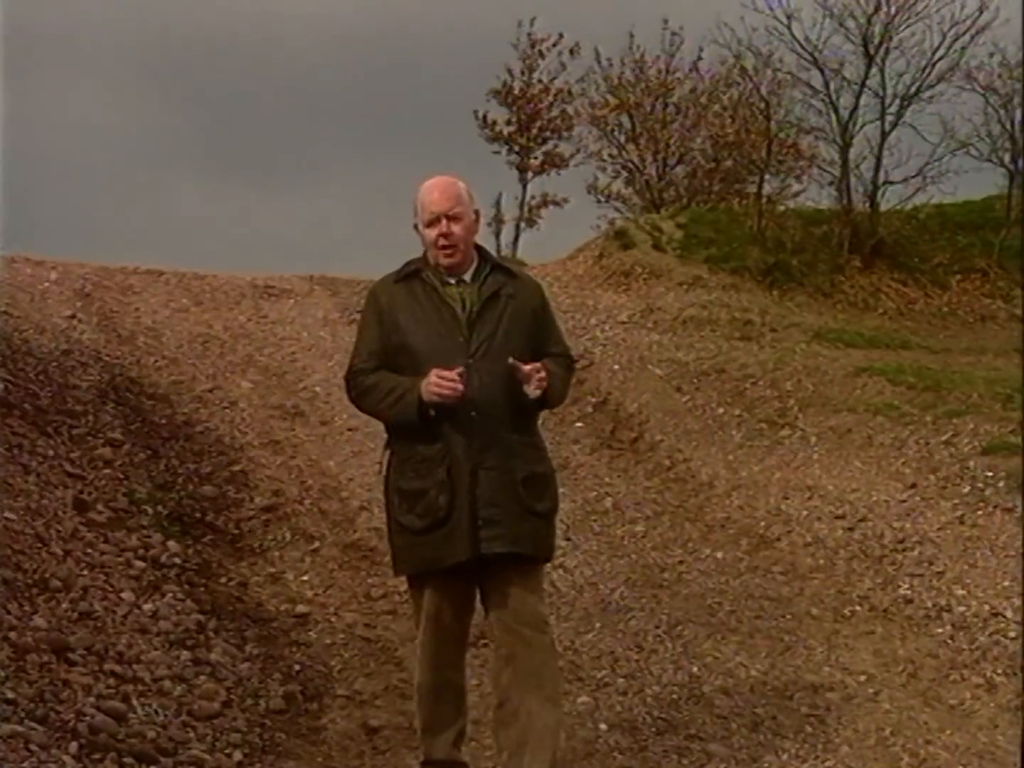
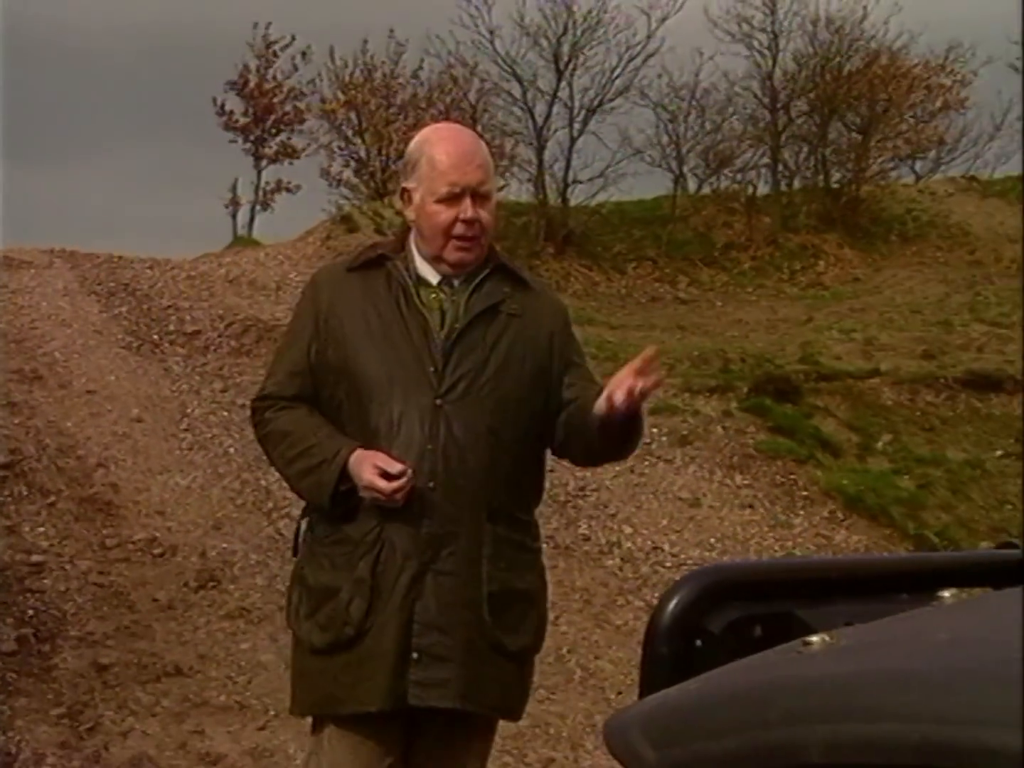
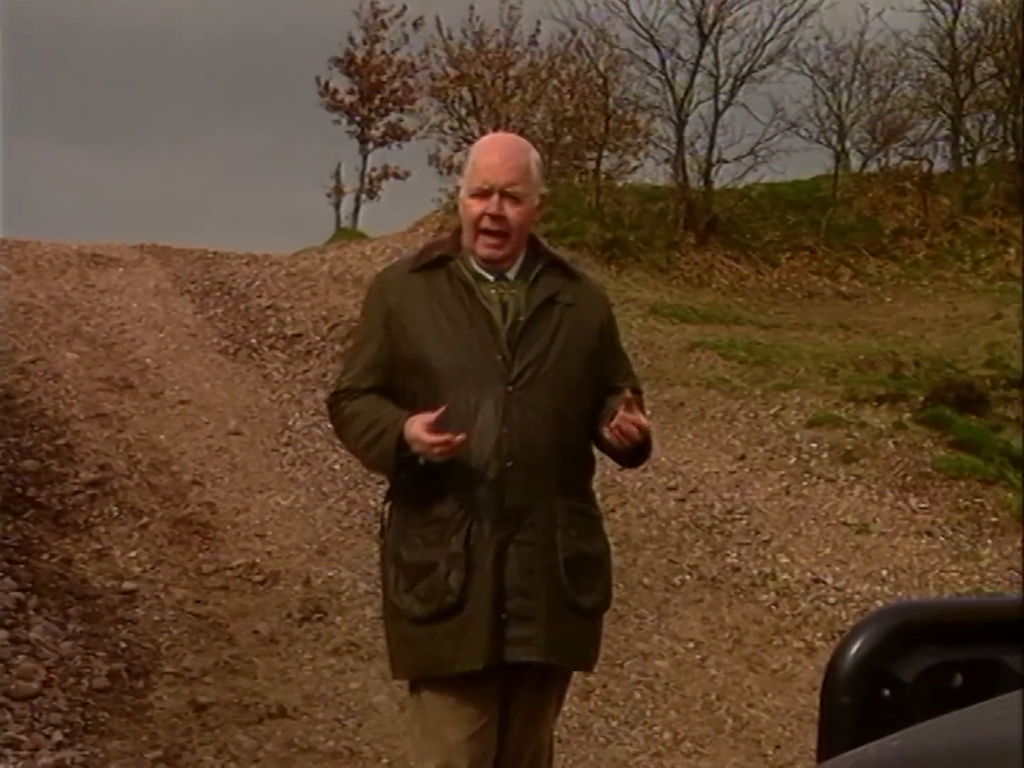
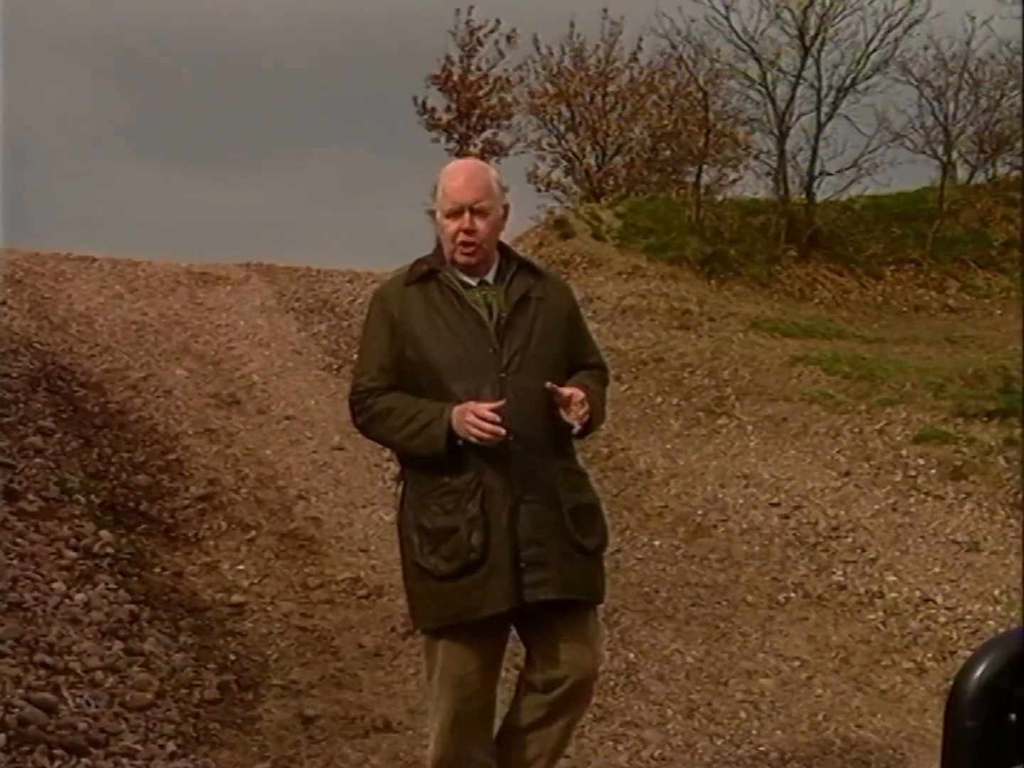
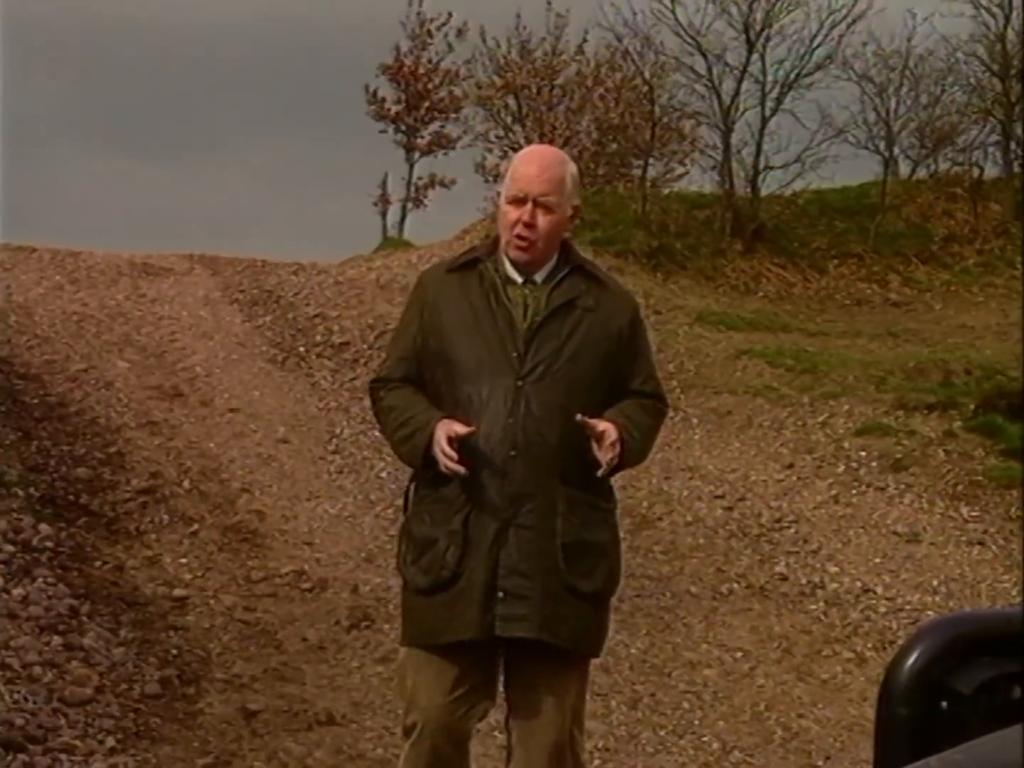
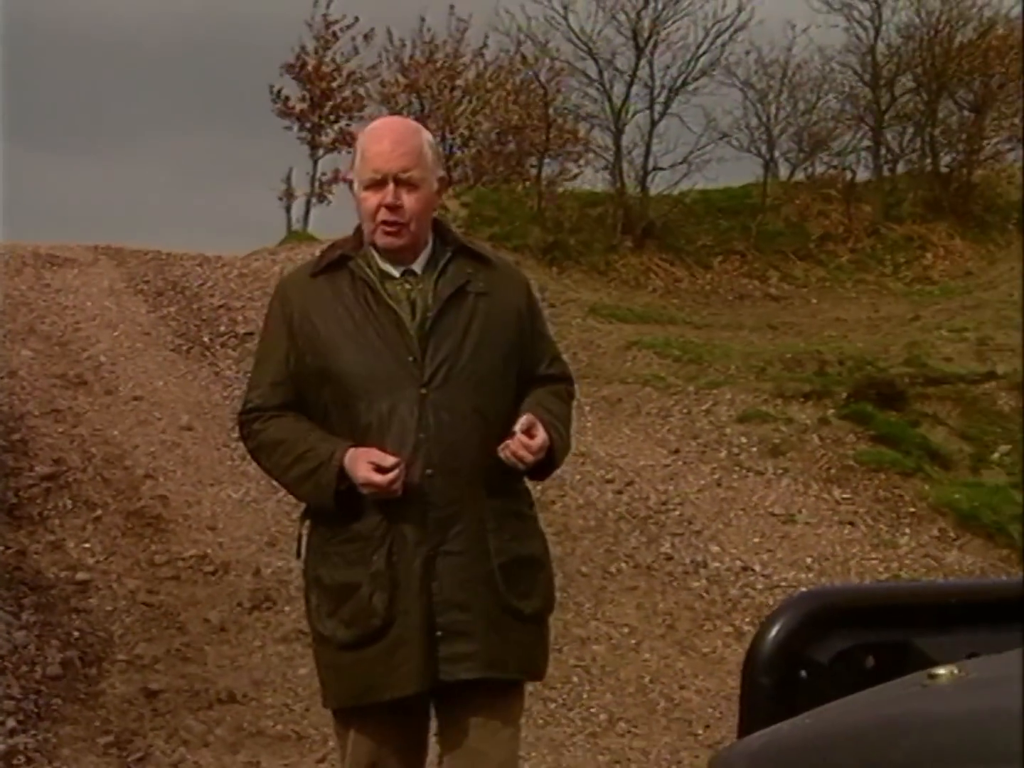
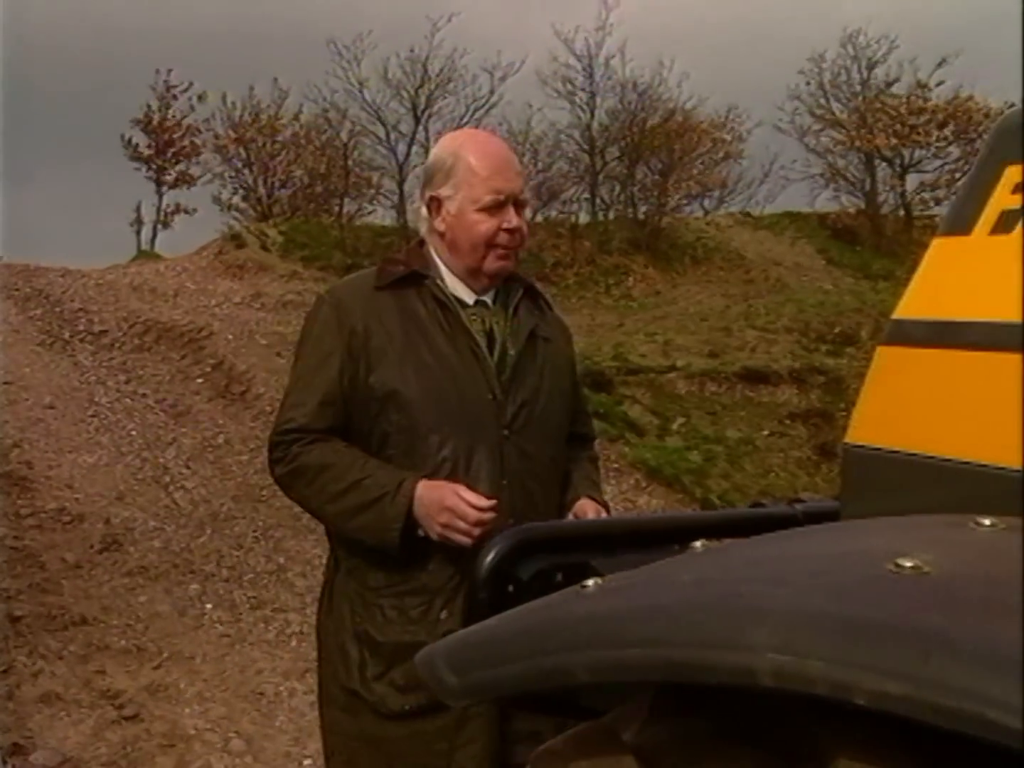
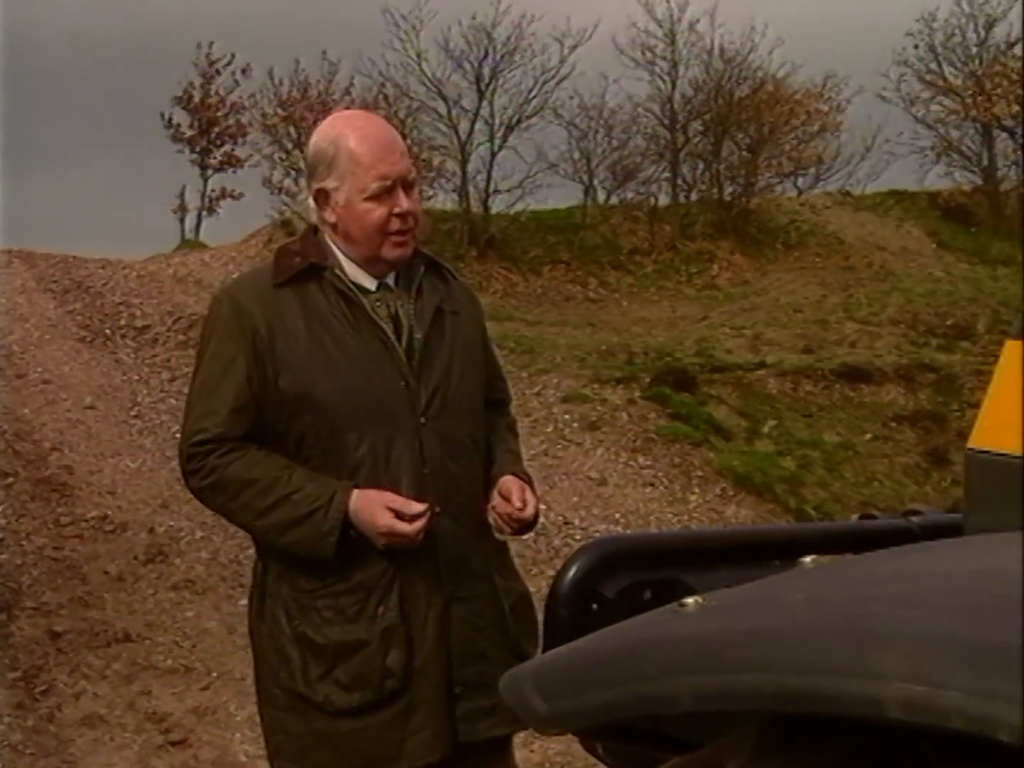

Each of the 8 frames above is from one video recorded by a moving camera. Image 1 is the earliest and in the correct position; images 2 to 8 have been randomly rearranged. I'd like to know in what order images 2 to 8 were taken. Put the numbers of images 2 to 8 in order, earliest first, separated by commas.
4, 5, 3, 6, 2, 8, 7
